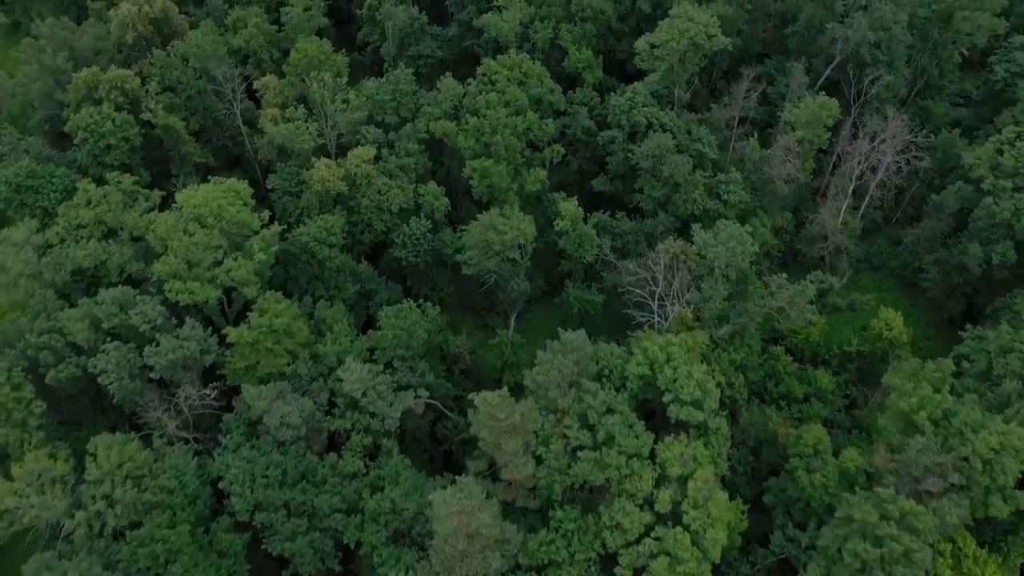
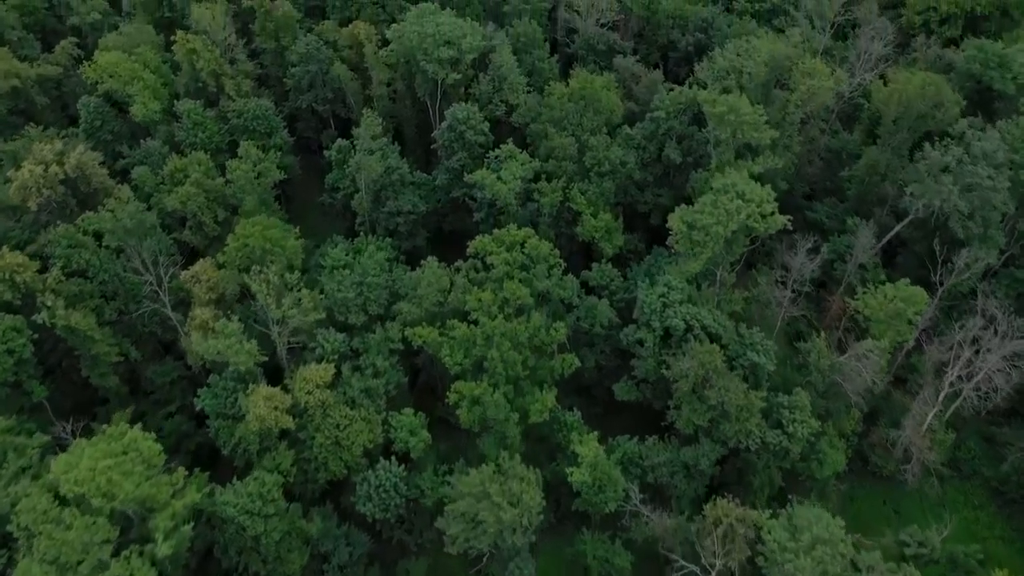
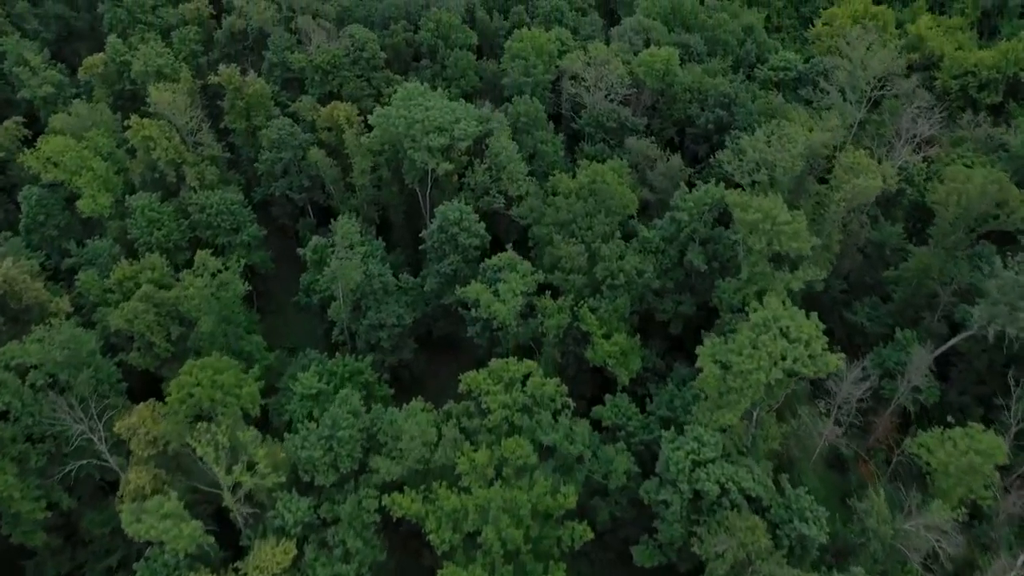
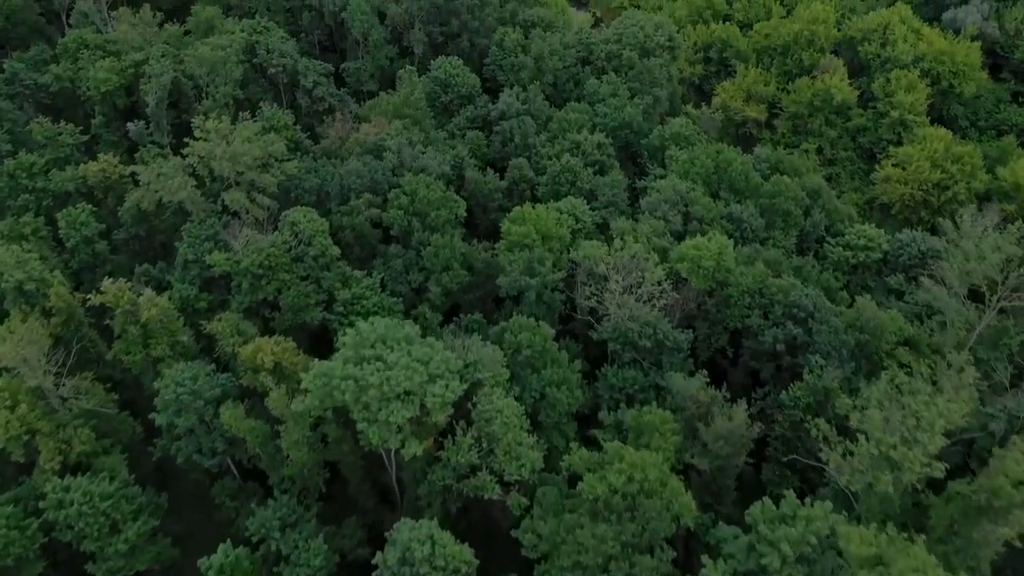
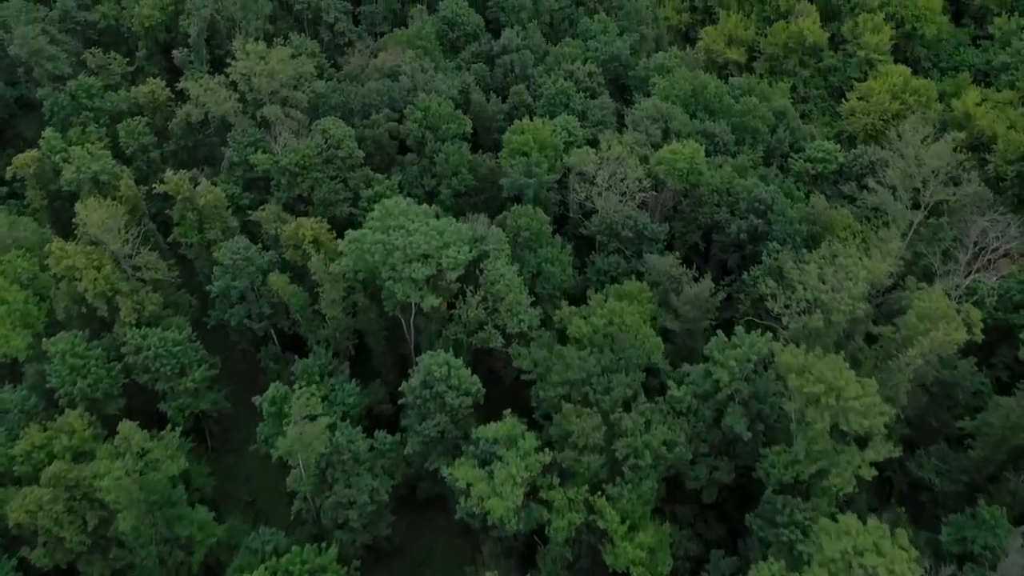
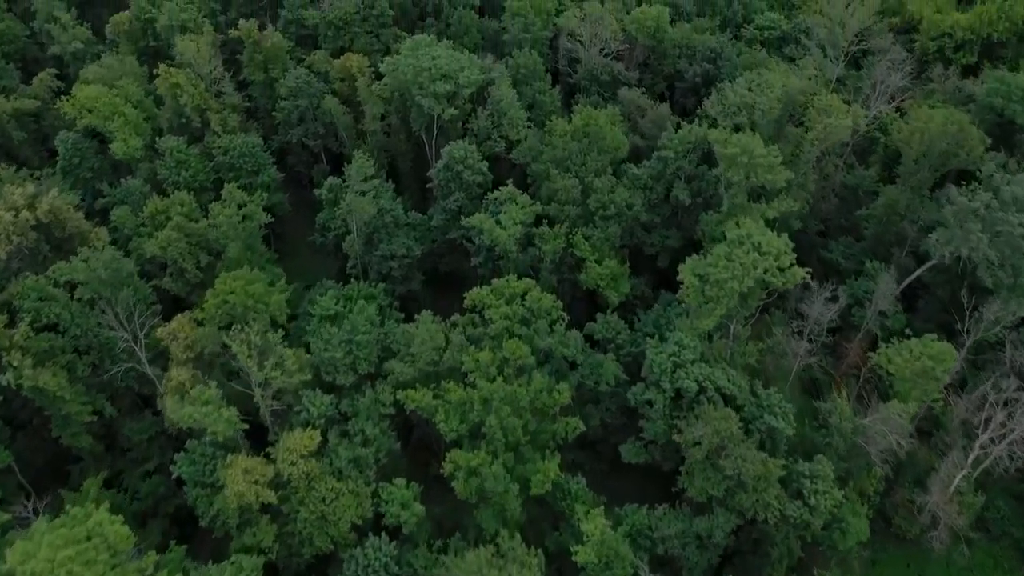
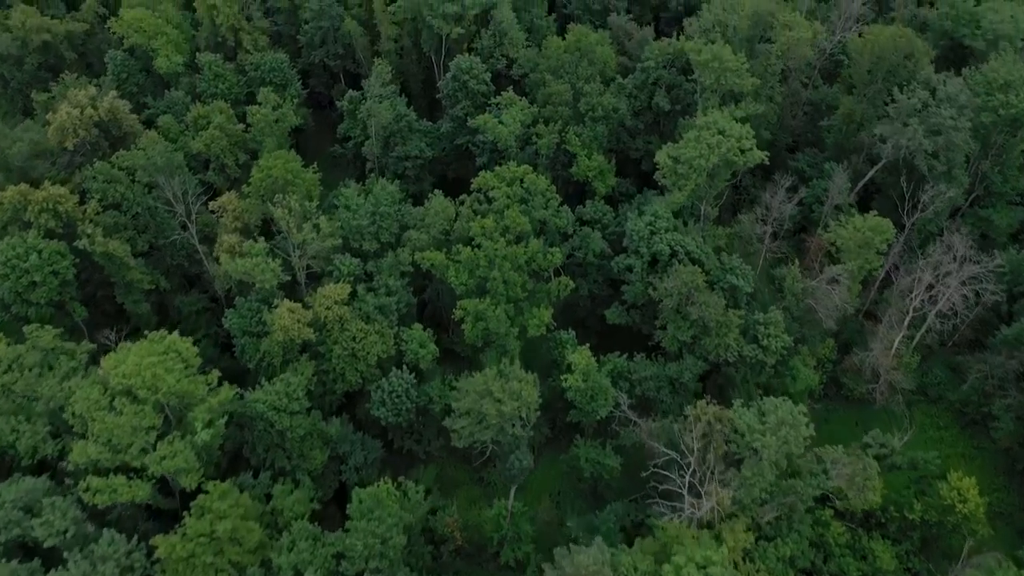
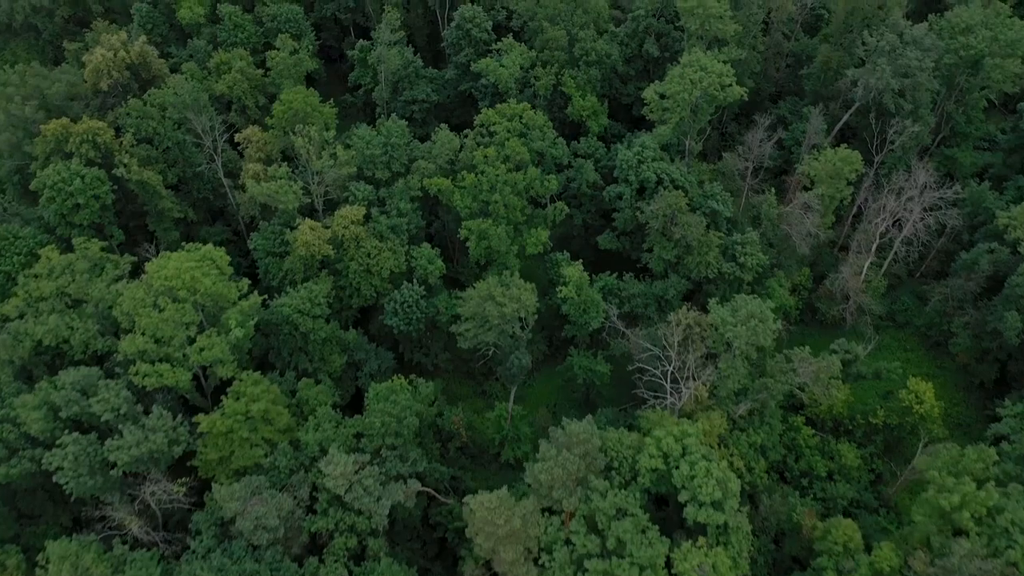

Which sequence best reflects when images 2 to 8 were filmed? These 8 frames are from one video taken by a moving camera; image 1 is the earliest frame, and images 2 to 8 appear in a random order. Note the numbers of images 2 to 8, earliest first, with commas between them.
8, 7, 2, 6, 3, 5, 4
